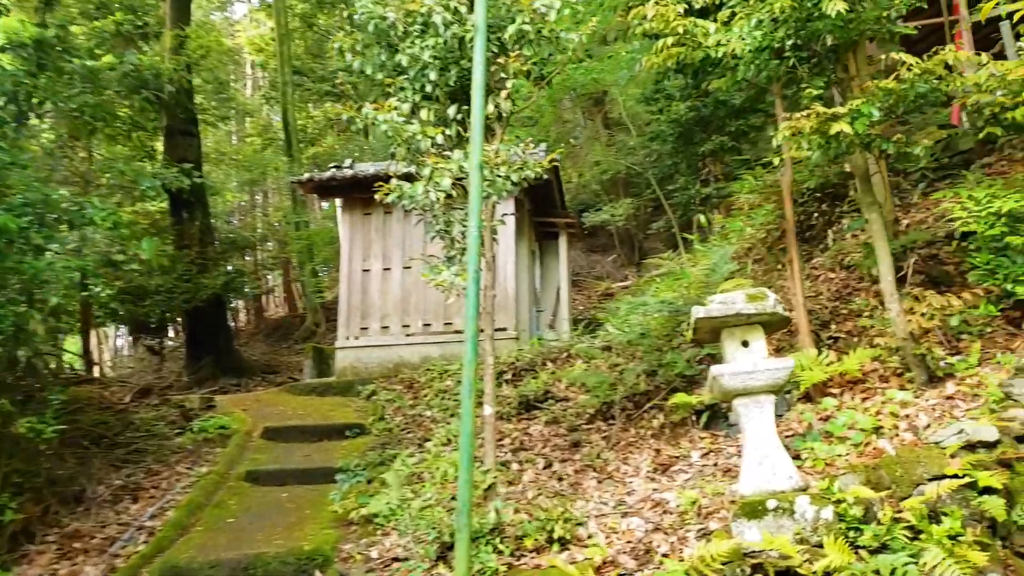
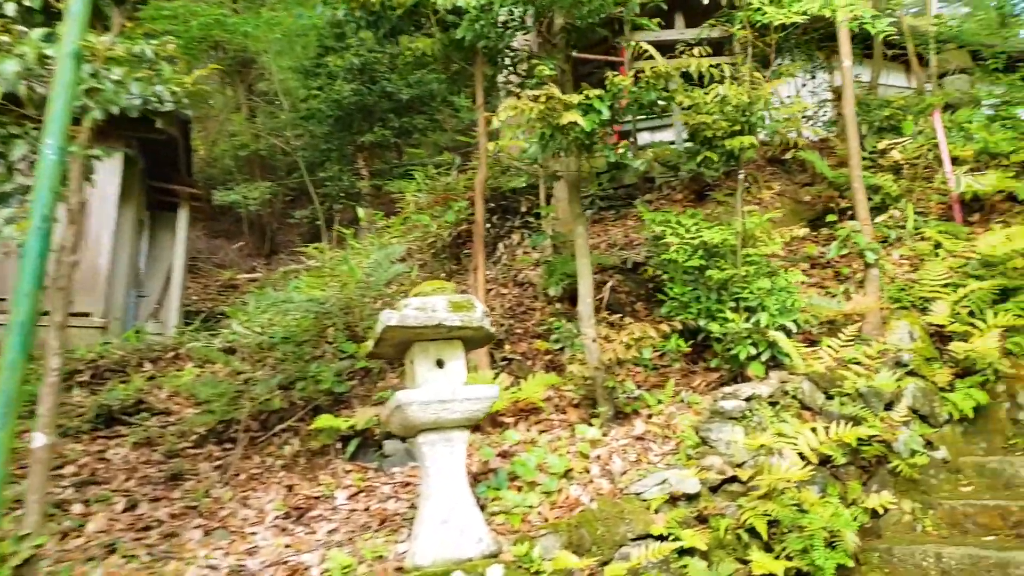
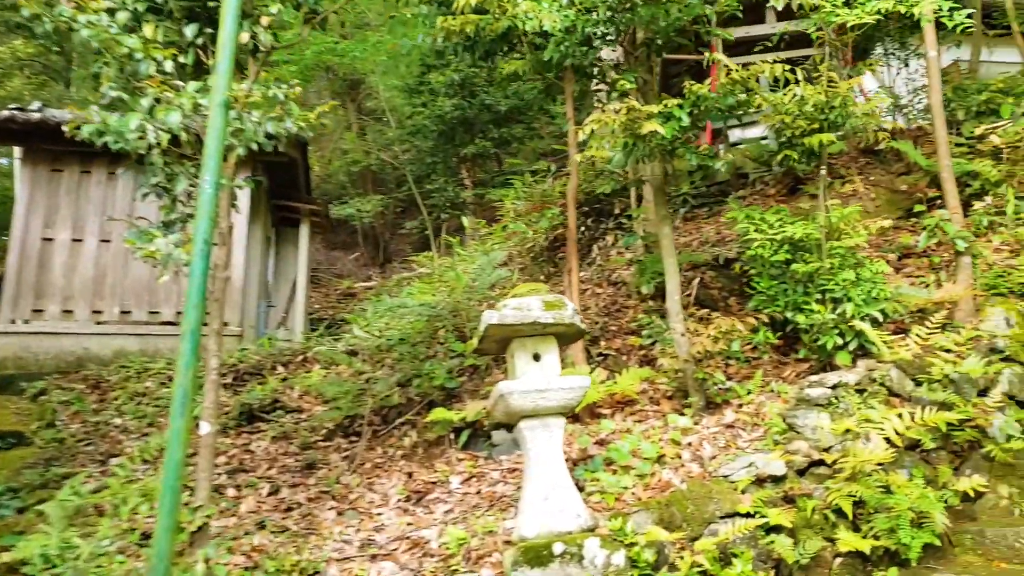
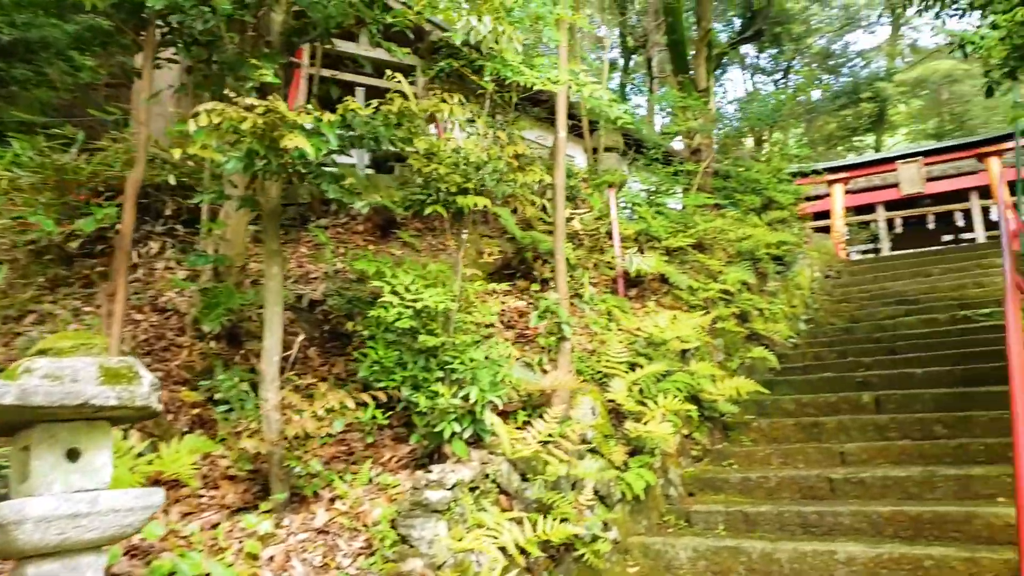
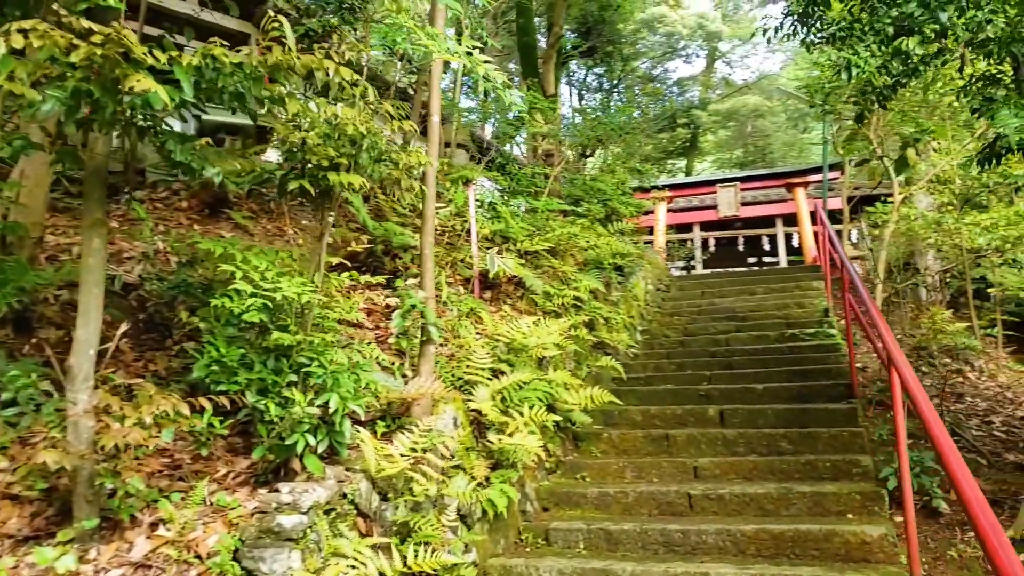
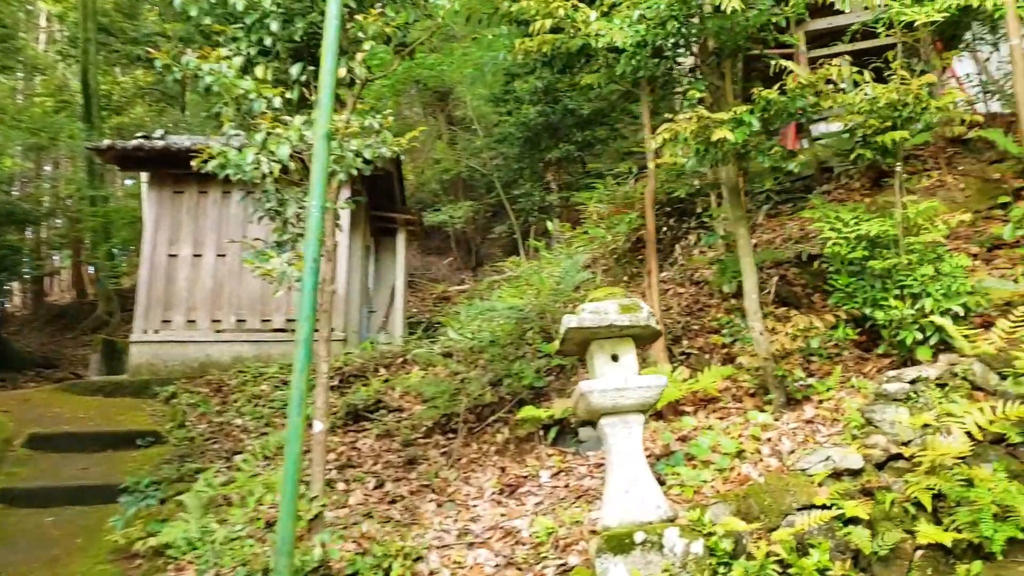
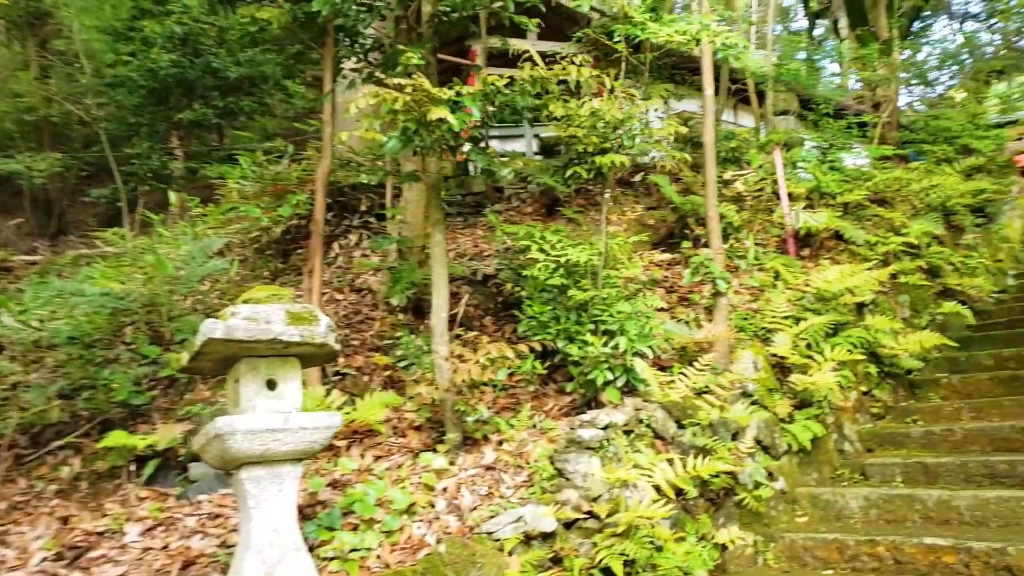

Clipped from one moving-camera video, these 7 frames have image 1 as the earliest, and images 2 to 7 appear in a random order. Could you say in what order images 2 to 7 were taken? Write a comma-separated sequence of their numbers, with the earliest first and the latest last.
6, 3, 2, 7, 4, 5
